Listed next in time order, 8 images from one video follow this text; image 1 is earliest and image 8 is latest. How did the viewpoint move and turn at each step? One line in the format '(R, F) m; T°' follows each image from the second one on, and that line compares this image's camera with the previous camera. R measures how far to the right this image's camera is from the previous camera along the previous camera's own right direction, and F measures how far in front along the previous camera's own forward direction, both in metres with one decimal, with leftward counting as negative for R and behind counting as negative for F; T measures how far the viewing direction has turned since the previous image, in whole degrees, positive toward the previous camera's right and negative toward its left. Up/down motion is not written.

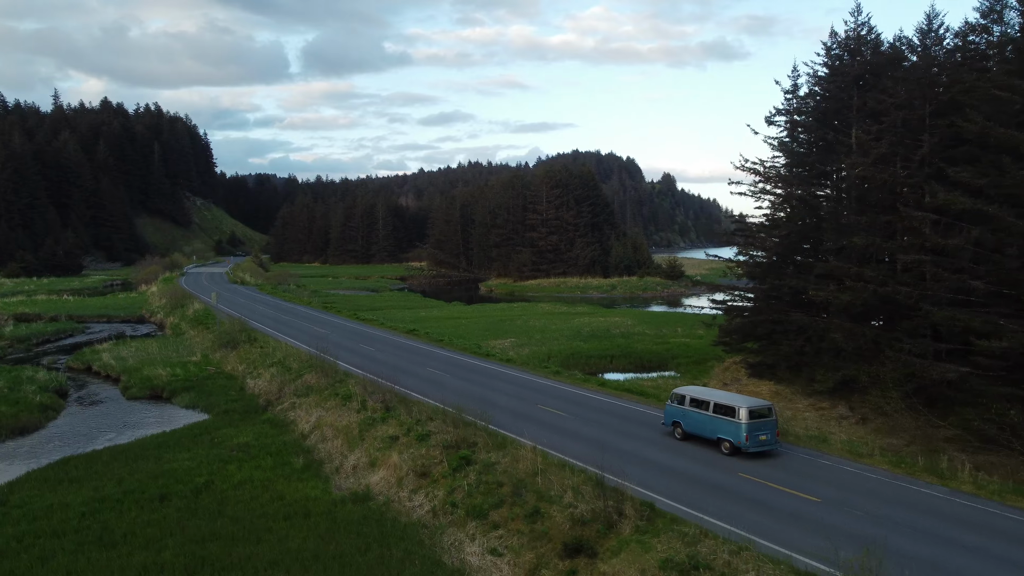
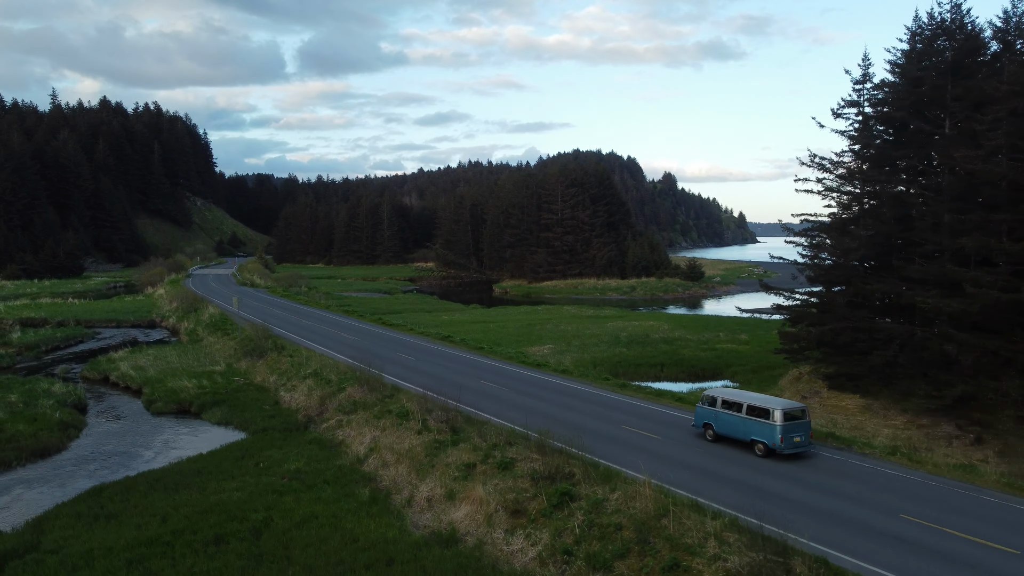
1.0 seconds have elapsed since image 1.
(-2.1, +2.3) m; 0°
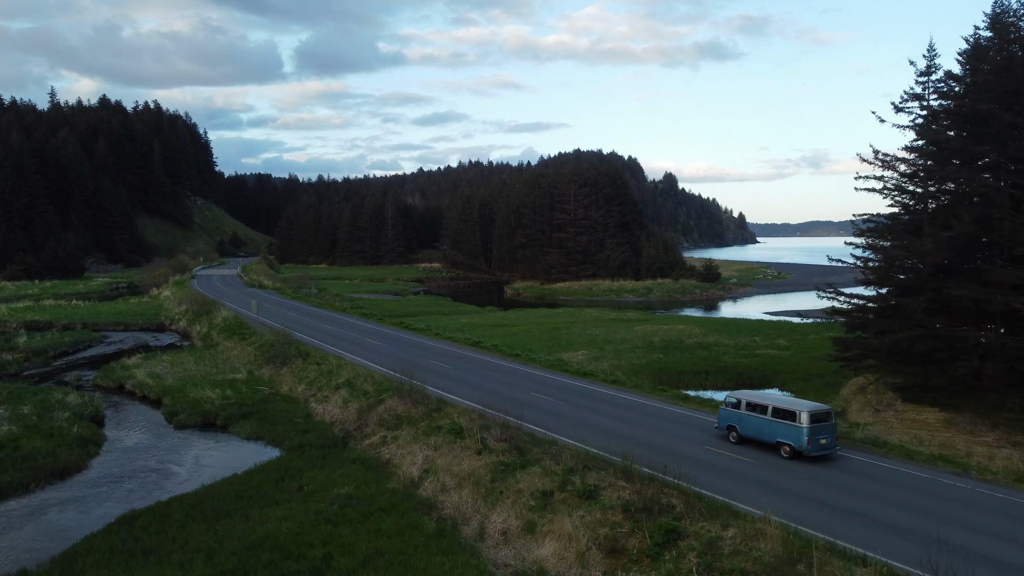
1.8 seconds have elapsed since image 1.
(-1.7, +1.8) m; 0°
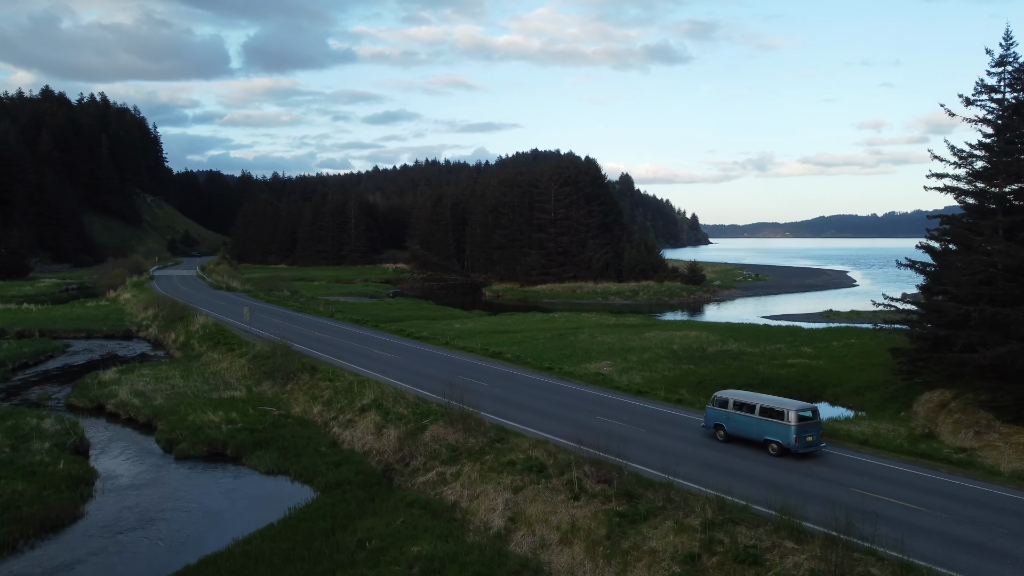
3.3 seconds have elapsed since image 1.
(-3.0, +3.3) m; +3°
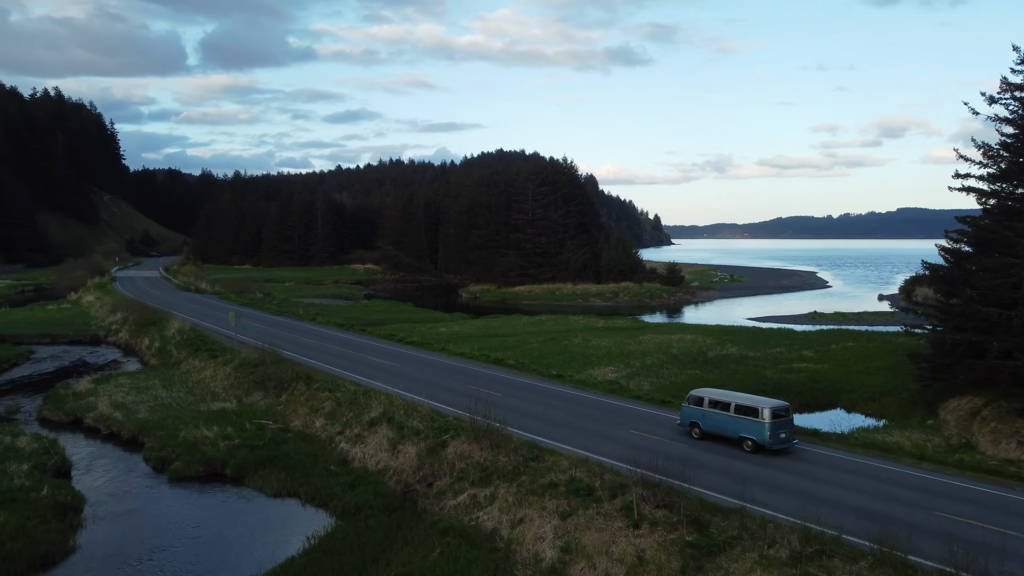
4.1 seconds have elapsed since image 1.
(-1.6, +1.6) m; +3°
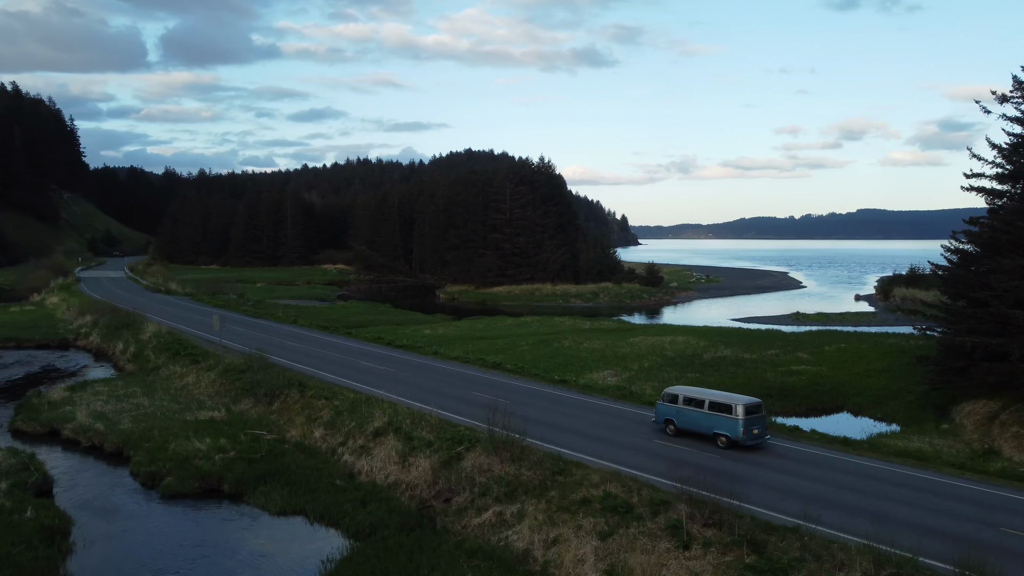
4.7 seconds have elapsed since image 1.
(-1.2, +1.1) m; +2°
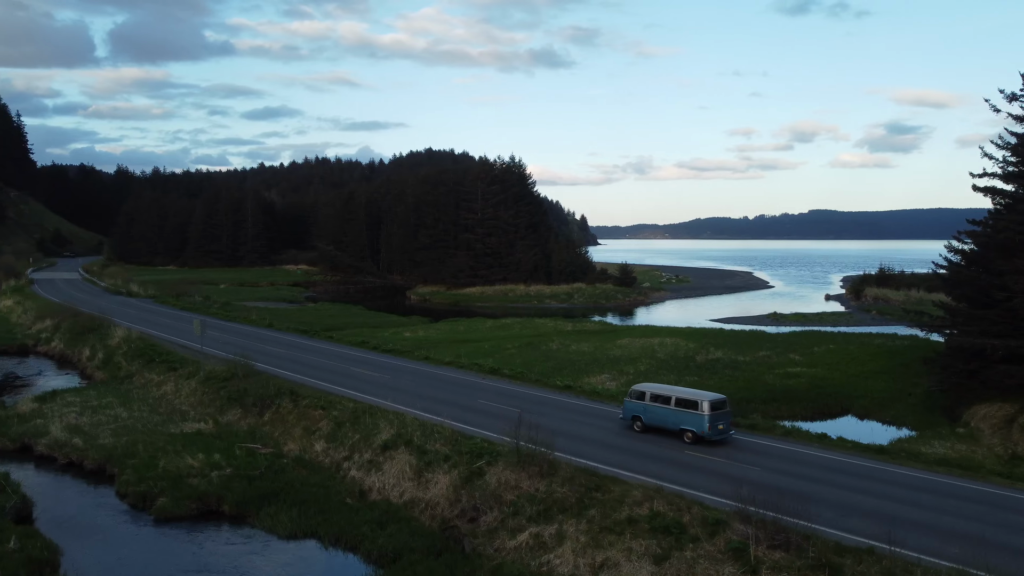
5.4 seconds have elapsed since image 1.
(-1.5, +1.2) m; +3°
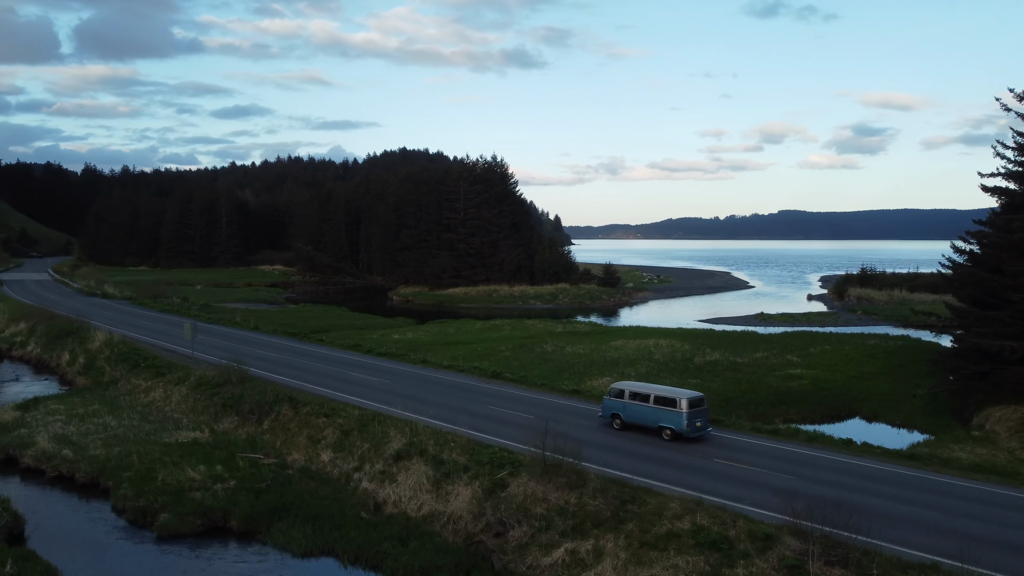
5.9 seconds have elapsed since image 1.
(-1.1, +0.8) m; +2°
